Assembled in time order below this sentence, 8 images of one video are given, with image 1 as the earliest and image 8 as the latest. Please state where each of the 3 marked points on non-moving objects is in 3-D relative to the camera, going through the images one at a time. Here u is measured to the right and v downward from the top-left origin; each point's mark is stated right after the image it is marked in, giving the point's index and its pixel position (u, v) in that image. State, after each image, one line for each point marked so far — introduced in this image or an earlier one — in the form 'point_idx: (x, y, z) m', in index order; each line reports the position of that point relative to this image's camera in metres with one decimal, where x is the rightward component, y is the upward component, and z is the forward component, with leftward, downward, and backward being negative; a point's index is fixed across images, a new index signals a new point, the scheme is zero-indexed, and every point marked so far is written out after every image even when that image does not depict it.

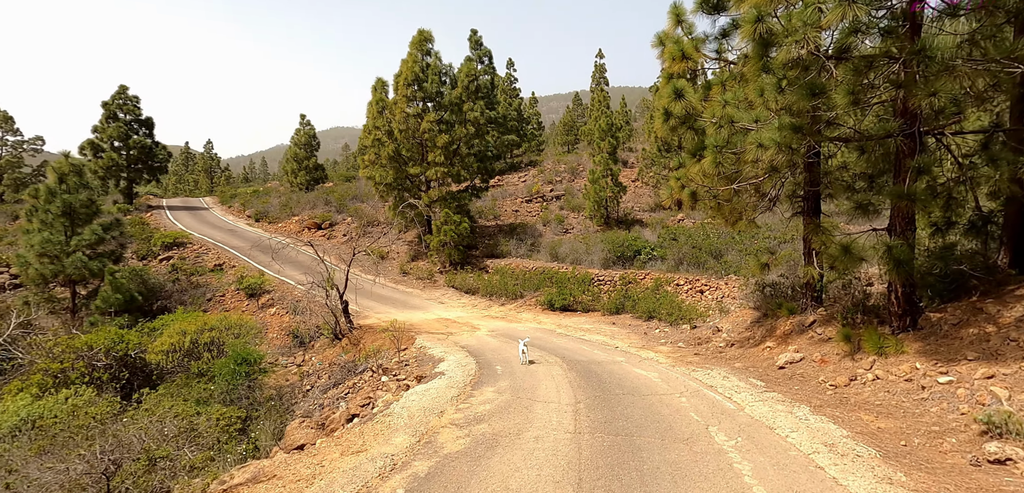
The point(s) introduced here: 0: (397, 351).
0: (-2.3, -2.1, +11.7) m
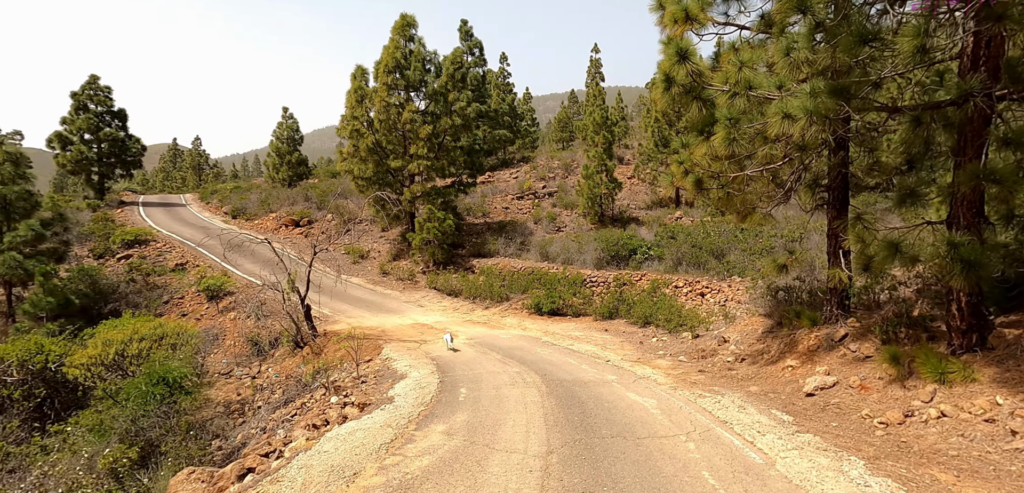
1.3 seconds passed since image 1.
0: (-2.7, -2.1, +10.3) m
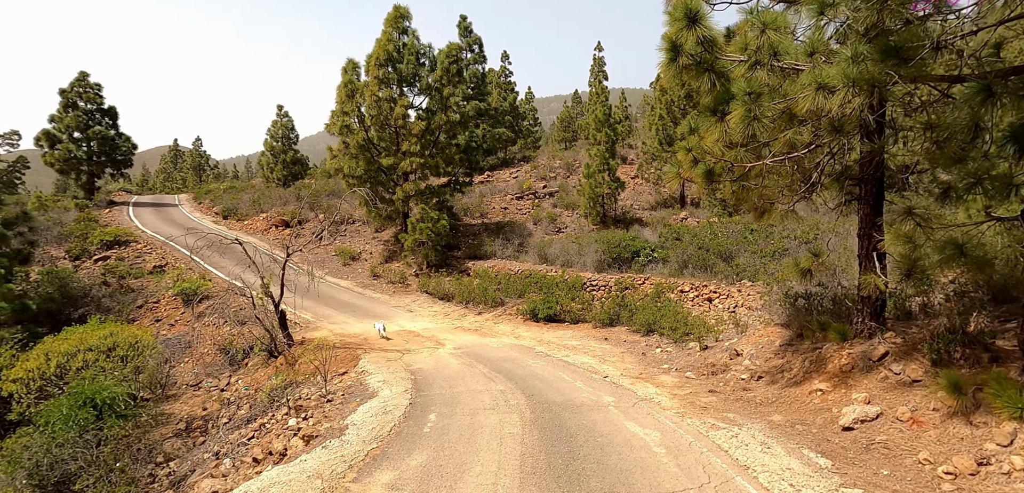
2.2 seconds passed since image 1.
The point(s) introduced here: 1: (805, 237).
0: (-2.9, -2.1, +9.3) m
1: (+7.1, +0.2, +14.3) m
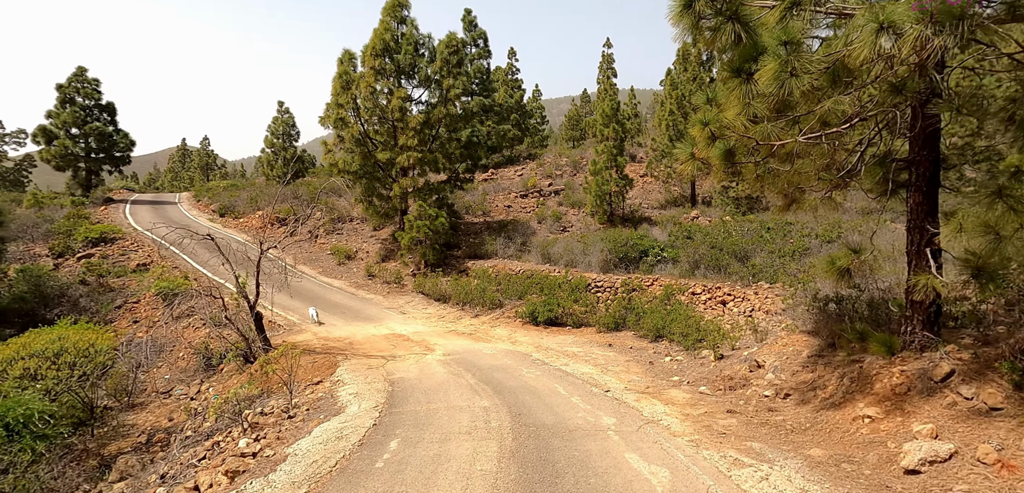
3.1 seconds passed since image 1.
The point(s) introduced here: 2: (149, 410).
0: (-3.0, -2.0, +8.4) m
1: (+7.1, +0.3, +13.2) m
2: (-6.4, -2.9, +10.5) m
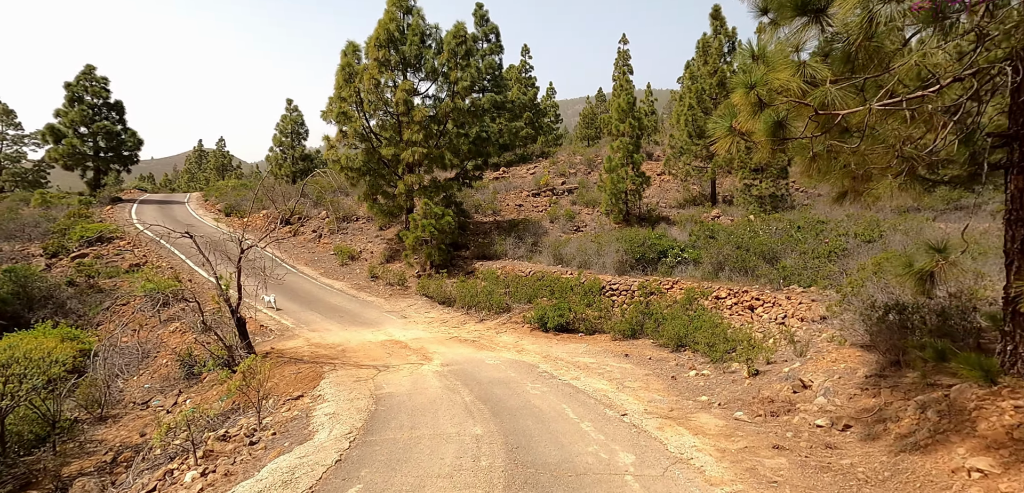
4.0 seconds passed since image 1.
0: (-2.9, -2.0, +7.5) m
1: (+7.2, +0.3, +12.0) m
2: (-6.3, -2.9, +9.6) m
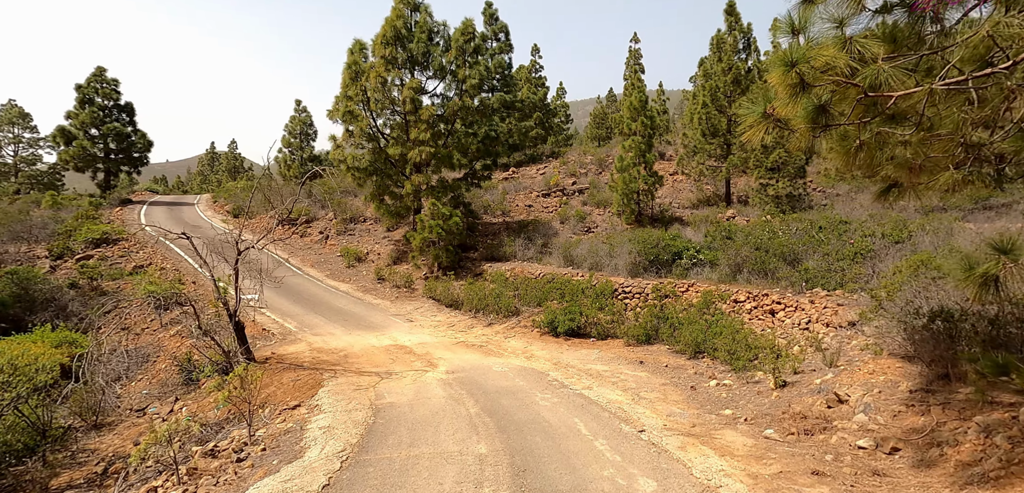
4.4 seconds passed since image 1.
0: (-2.8, -2.0, +7.1) m
1: (+7.4, +0.2, +11.4) m
2: (-6.2, -2.9, +9.3) m
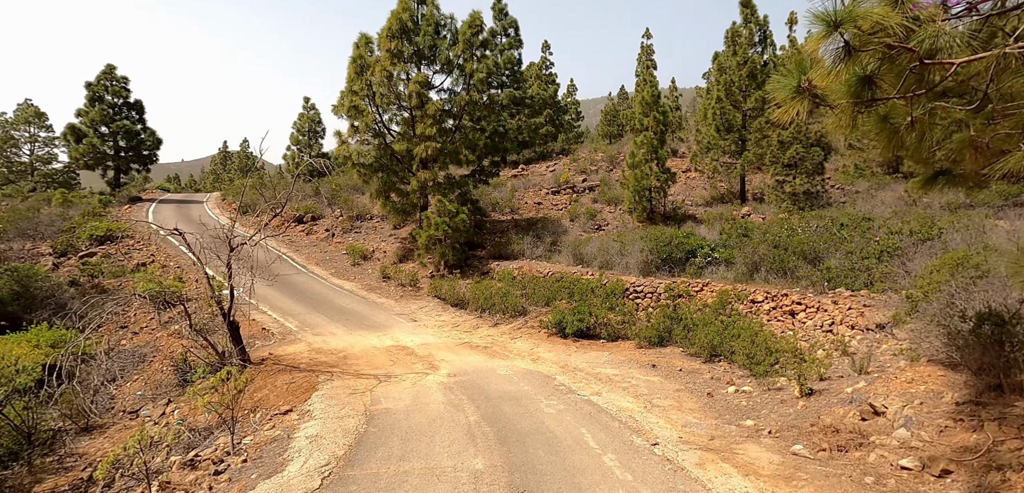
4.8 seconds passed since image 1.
0: (-2.8, -2.0, +6.7) m
1: (+7.5, +0.3, +10.8) m
2: (-6.1, -2.8, +8.9) m
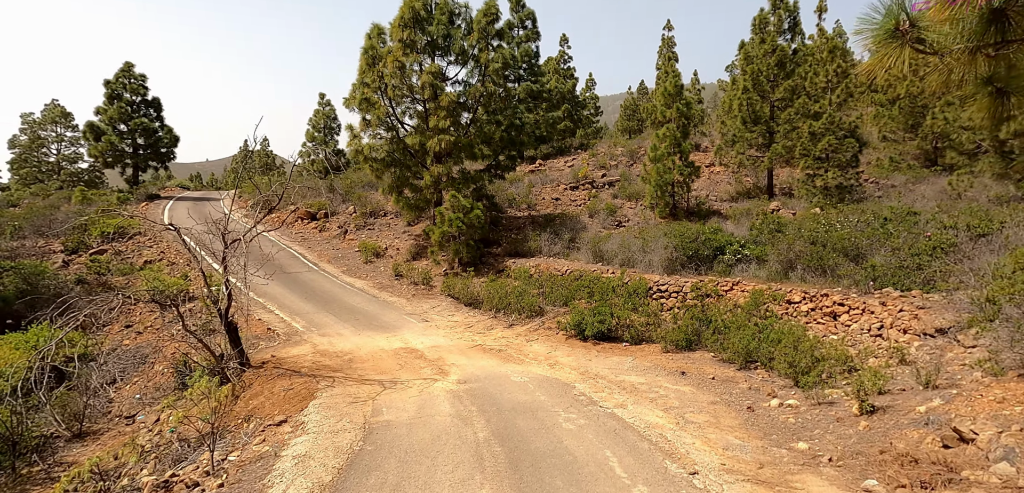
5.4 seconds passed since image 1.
0: (-2.7, -1.9, +6.1) m
1: (+7.8, +0.3, +9.9) m
2: (-5.9, -2.8, +8.4) m
